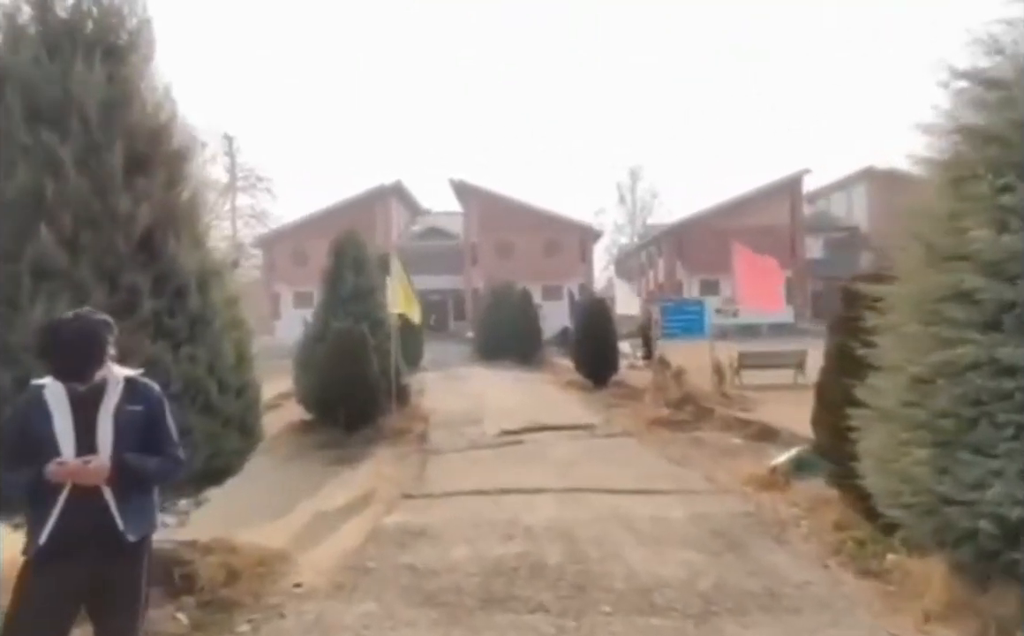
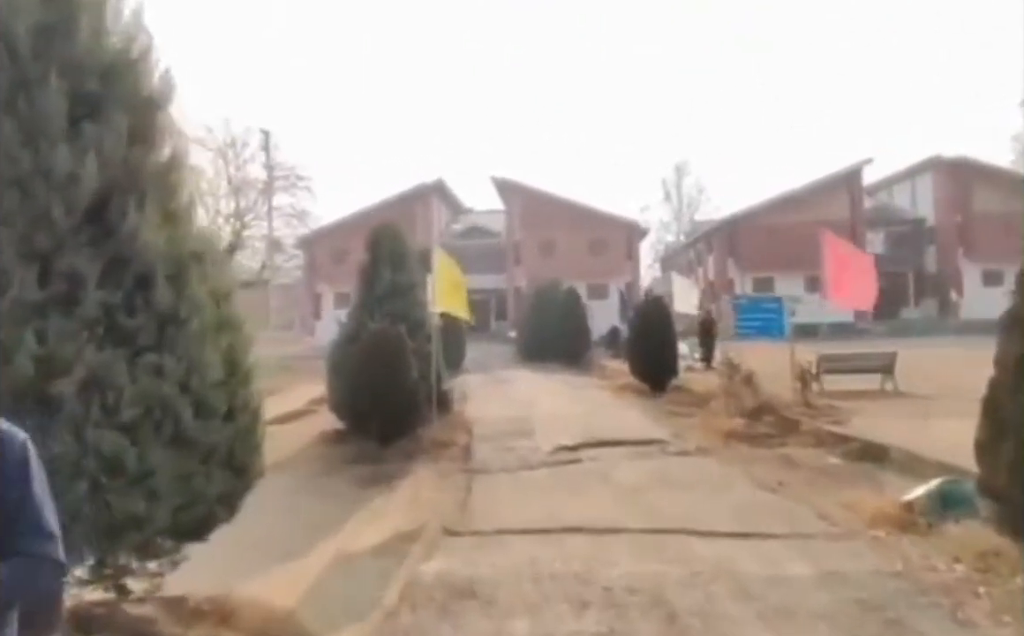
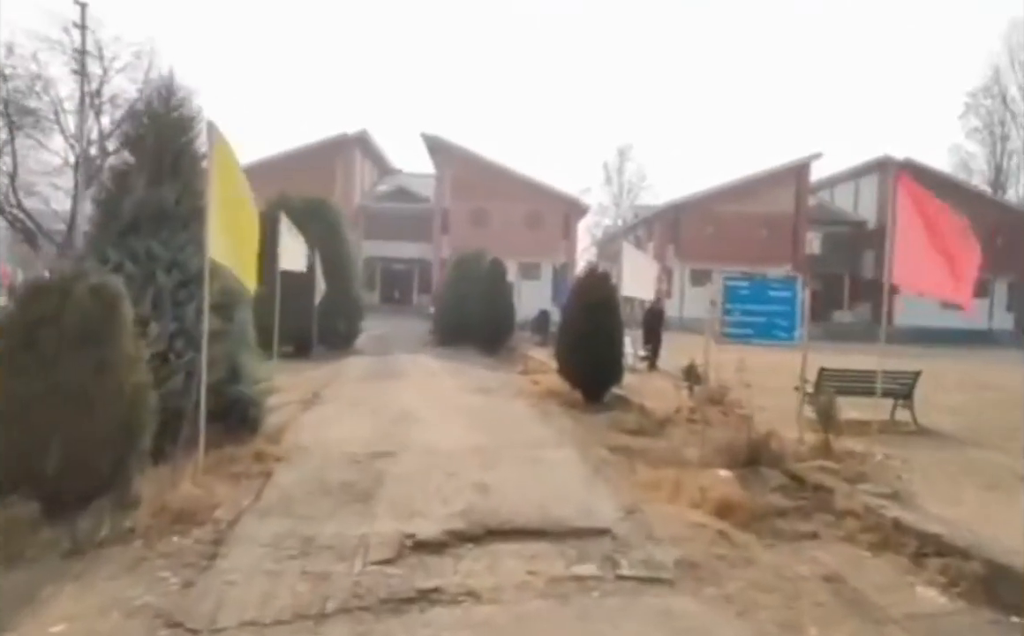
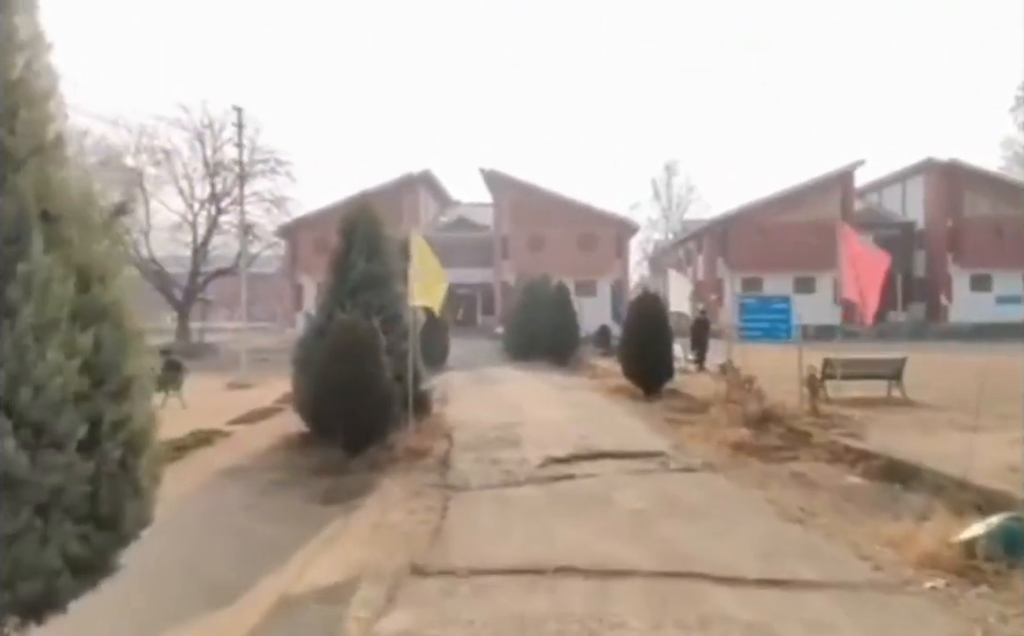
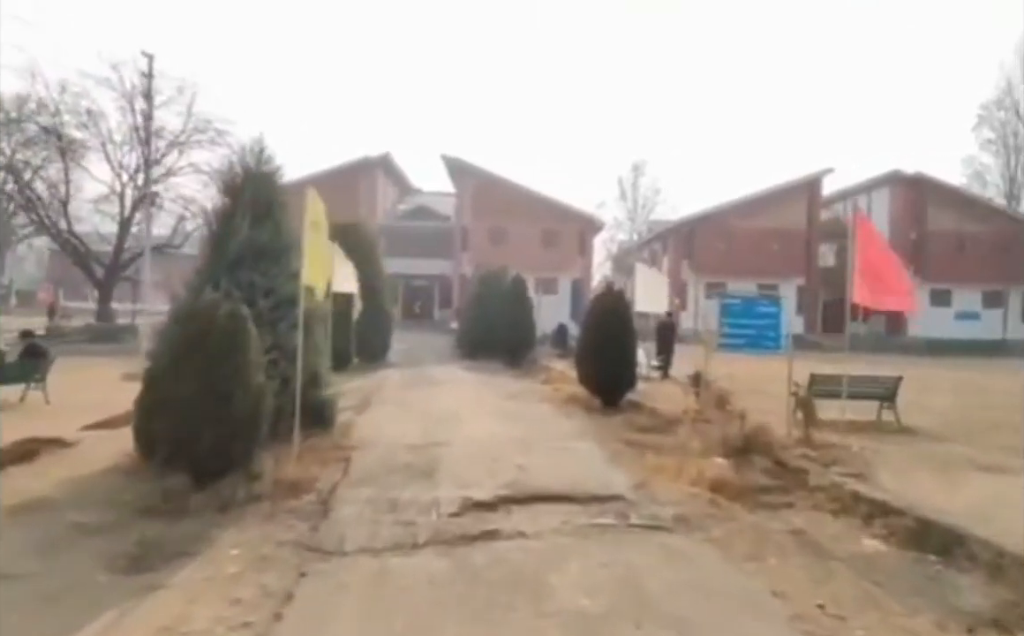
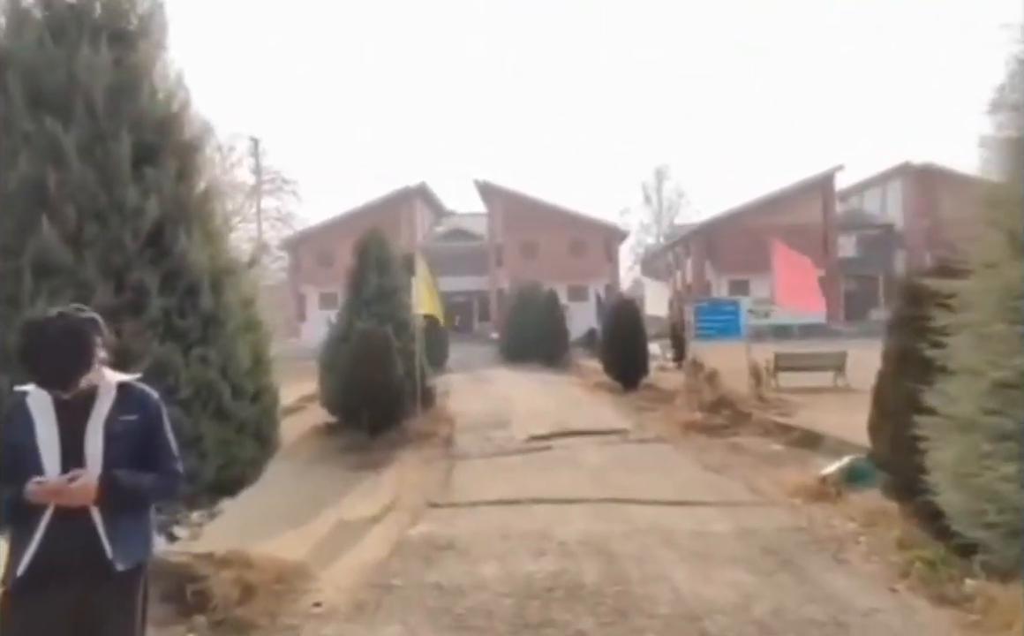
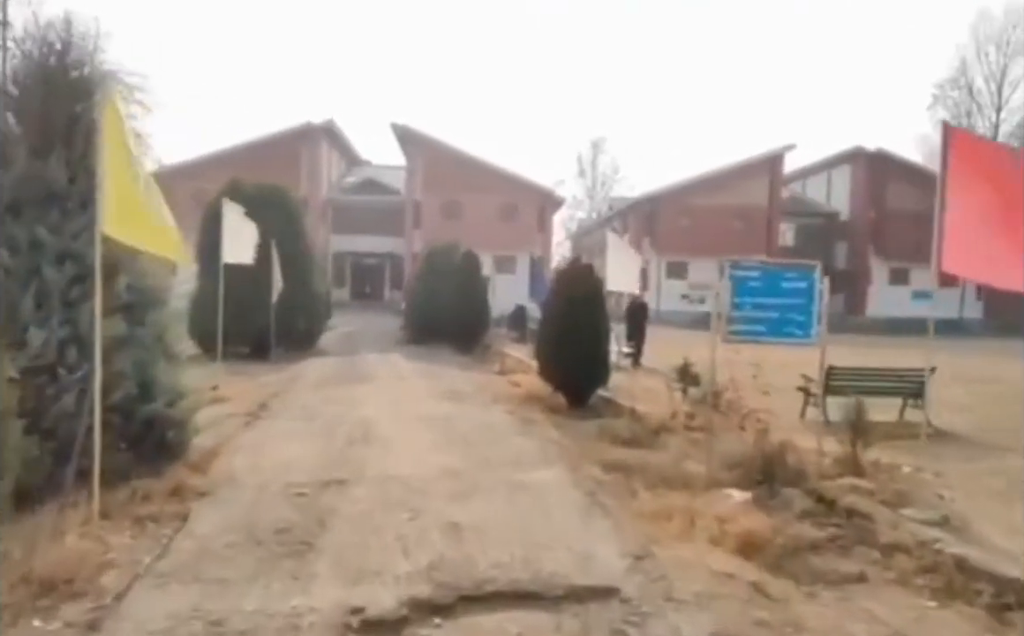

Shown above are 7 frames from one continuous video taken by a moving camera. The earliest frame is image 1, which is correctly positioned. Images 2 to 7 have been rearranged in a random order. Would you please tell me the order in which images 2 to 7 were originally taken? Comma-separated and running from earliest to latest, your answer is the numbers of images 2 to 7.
6, 2, 4, 5, 3, 7
